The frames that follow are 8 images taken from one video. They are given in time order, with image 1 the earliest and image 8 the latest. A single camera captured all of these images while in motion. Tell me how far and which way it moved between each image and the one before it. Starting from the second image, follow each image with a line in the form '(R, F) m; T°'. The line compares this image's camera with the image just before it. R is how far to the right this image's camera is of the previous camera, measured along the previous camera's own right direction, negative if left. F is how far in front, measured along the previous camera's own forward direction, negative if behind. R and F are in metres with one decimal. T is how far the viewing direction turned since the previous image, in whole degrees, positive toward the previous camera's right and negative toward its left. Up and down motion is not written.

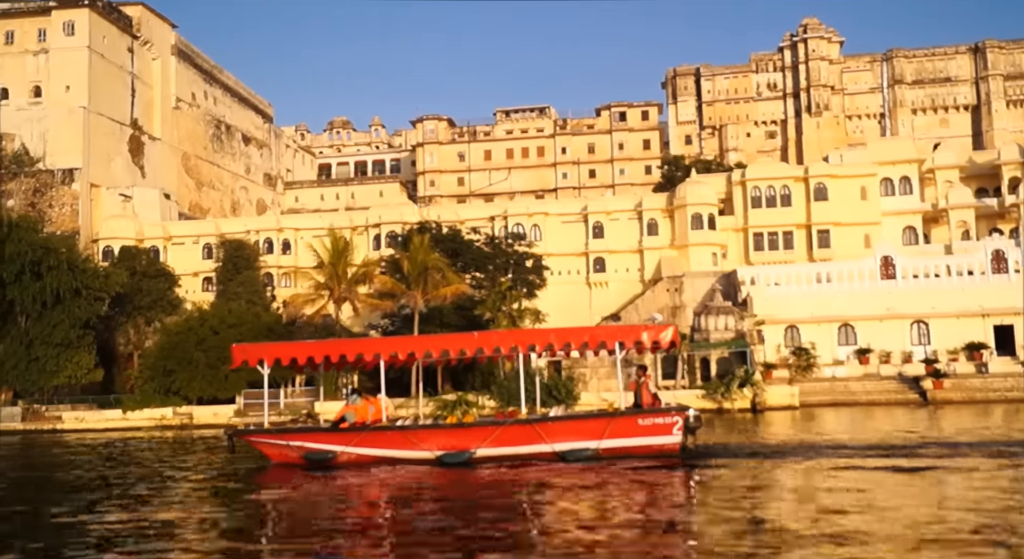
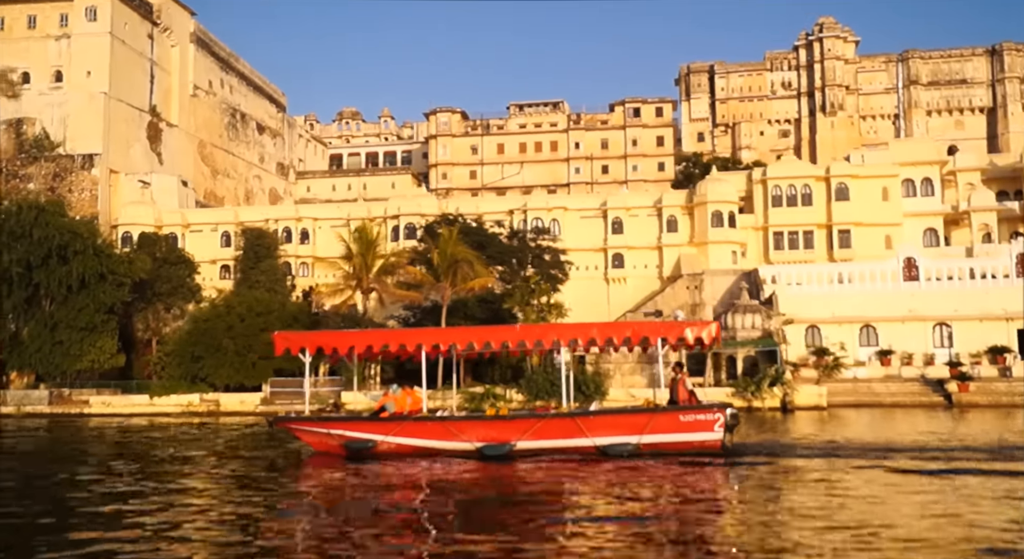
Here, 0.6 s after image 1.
(-0.9, 0.0) m; 0°
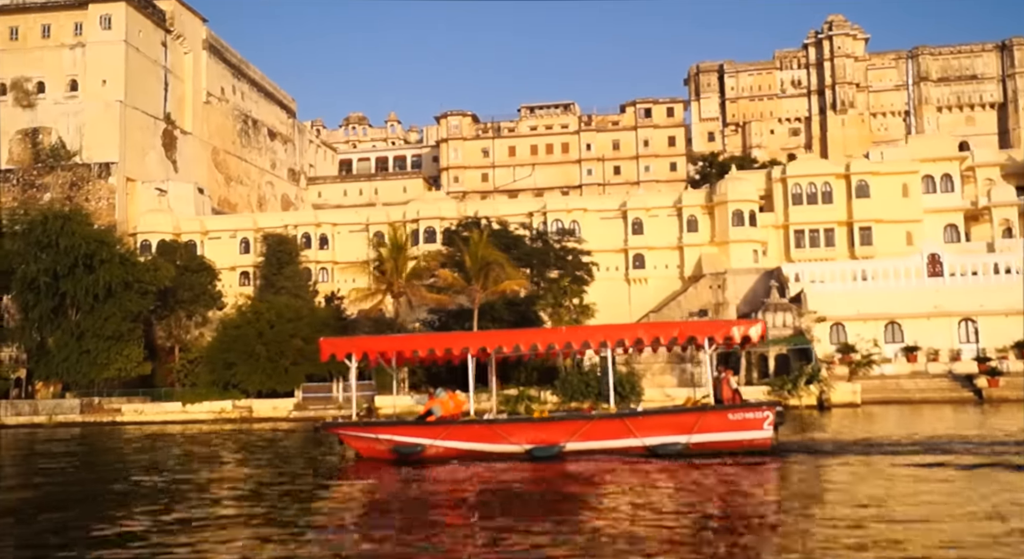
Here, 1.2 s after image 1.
(-0.9, +0.1) m; 0°
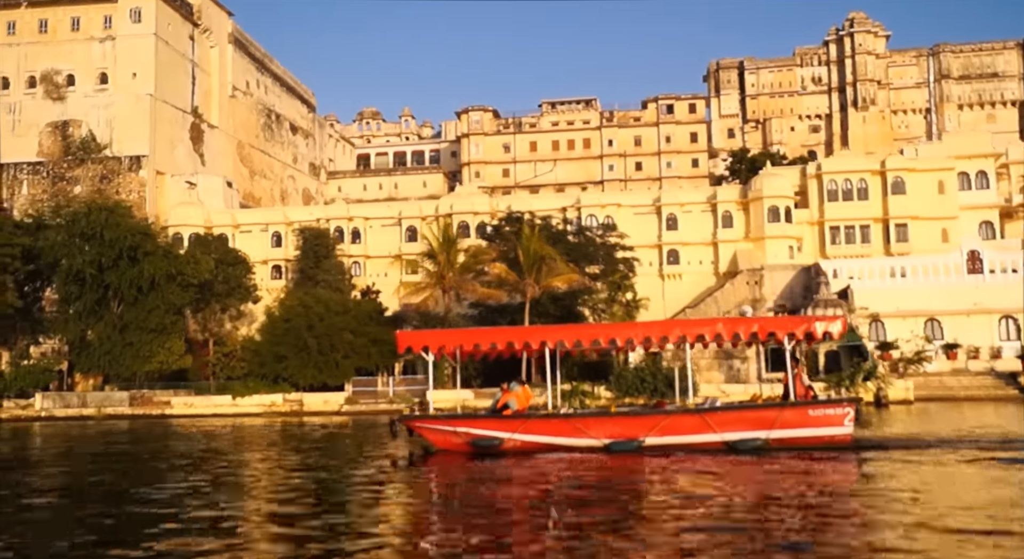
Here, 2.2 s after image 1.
(-1.6, +0.1) m; 0°
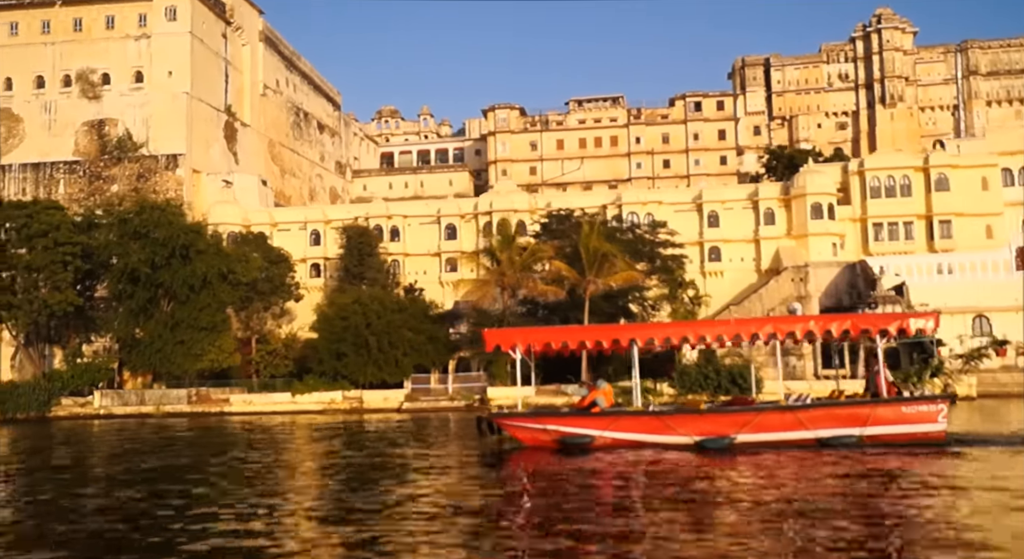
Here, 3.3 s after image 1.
(-1.7, +0.1) m; 0°
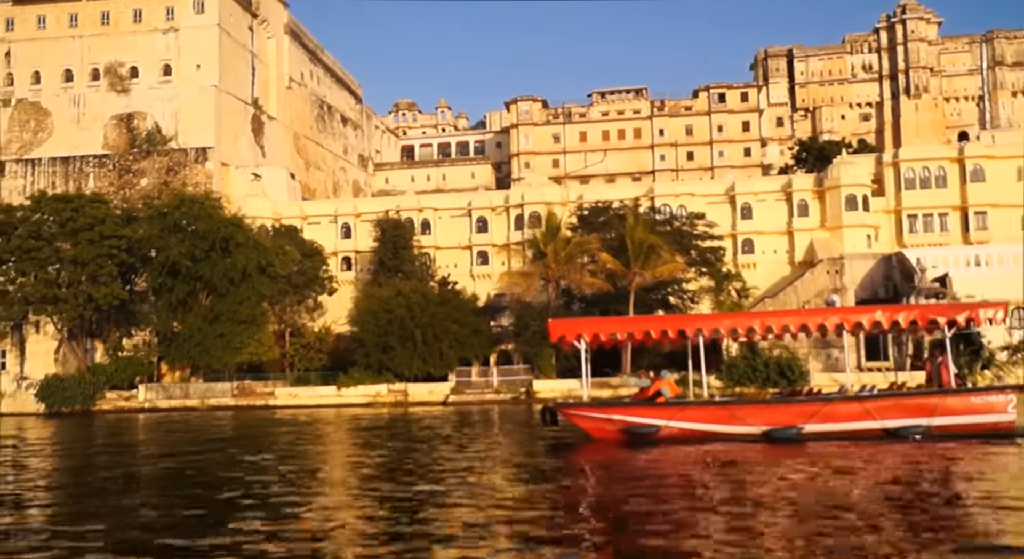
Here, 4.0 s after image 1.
(-1.2, +0.1) m; 0°
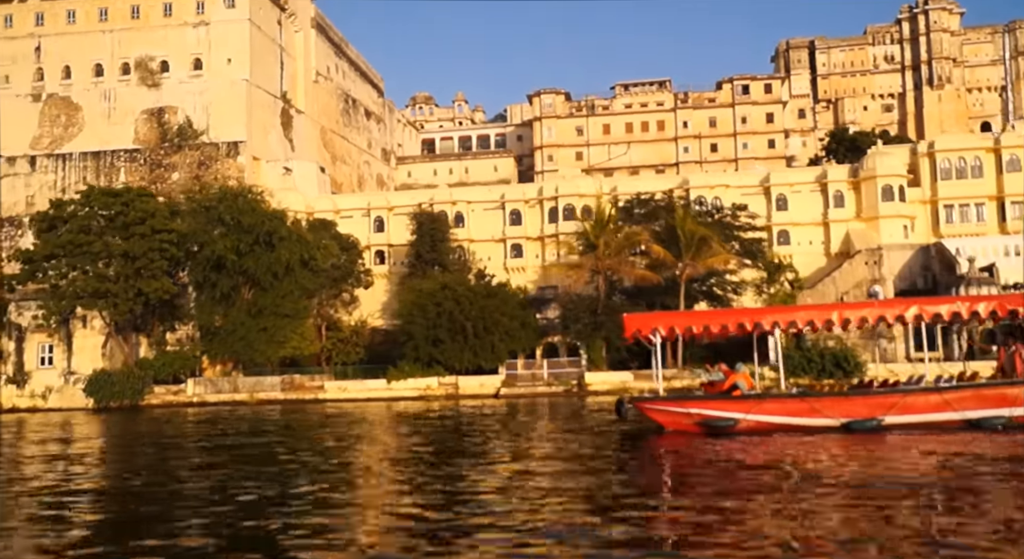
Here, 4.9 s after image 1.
(-1.4, +0.1) m; 0°
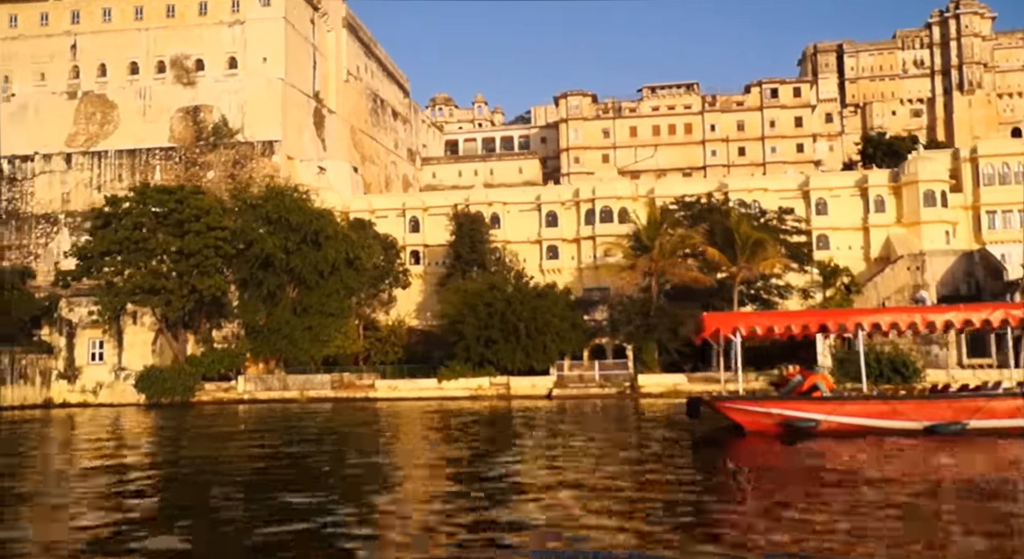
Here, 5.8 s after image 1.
(-1.5, +0.1) m; 0°
